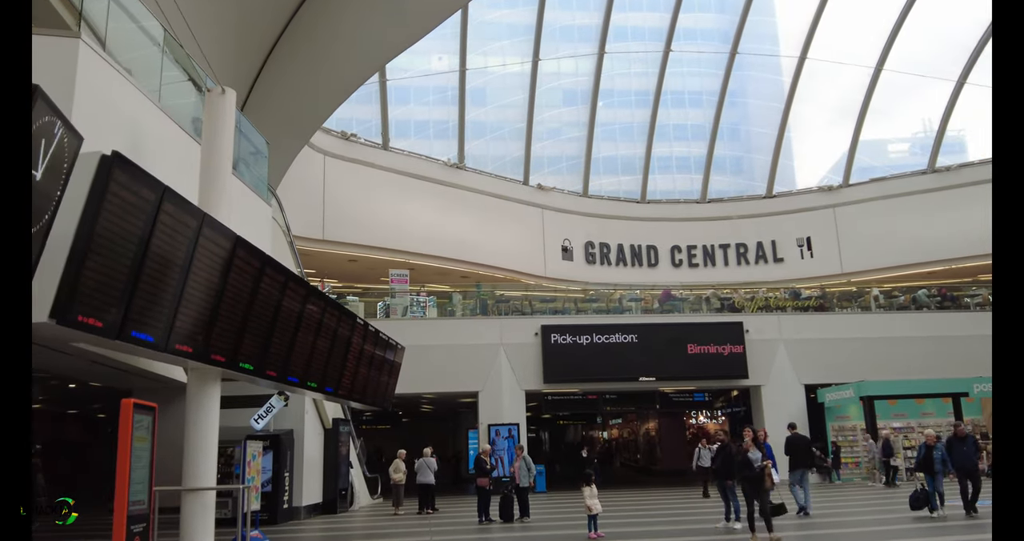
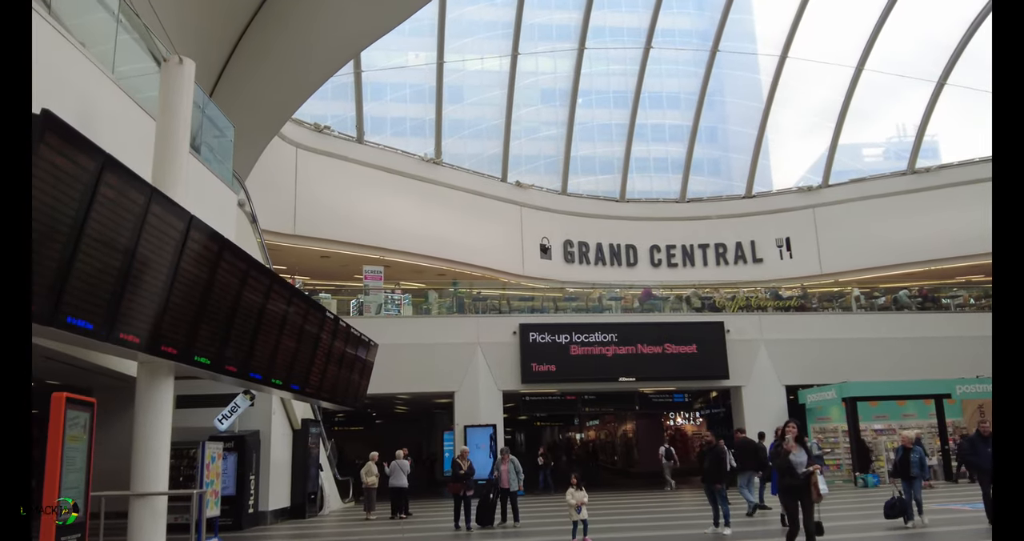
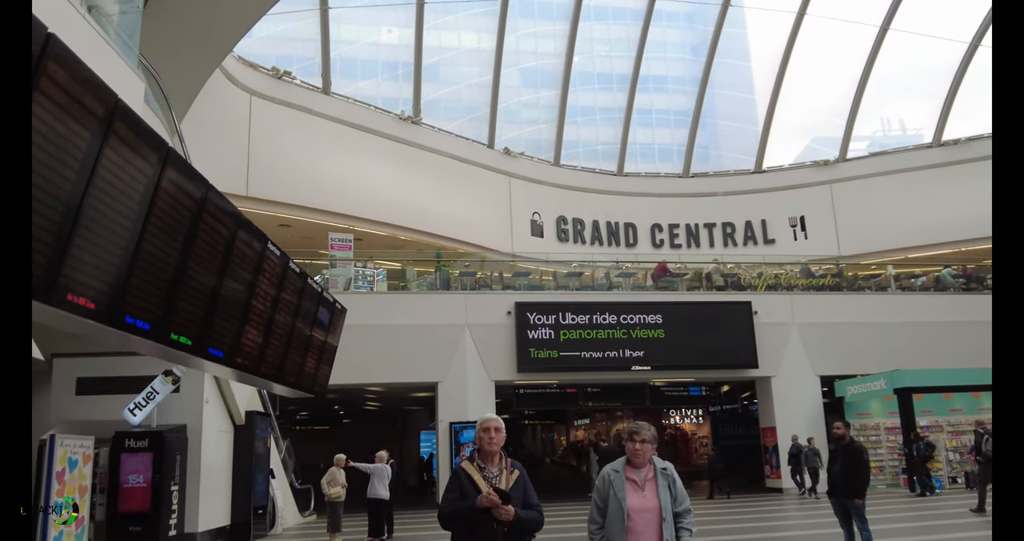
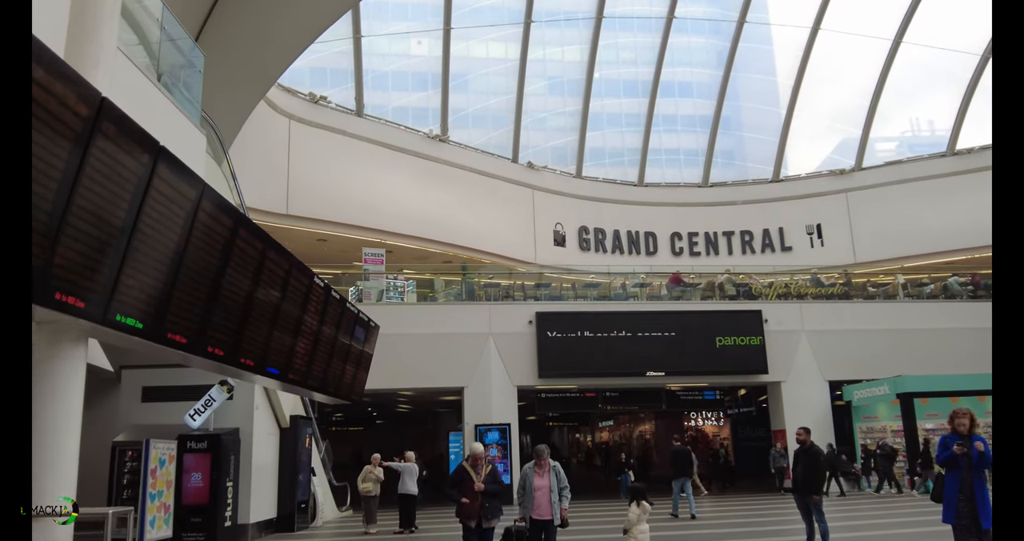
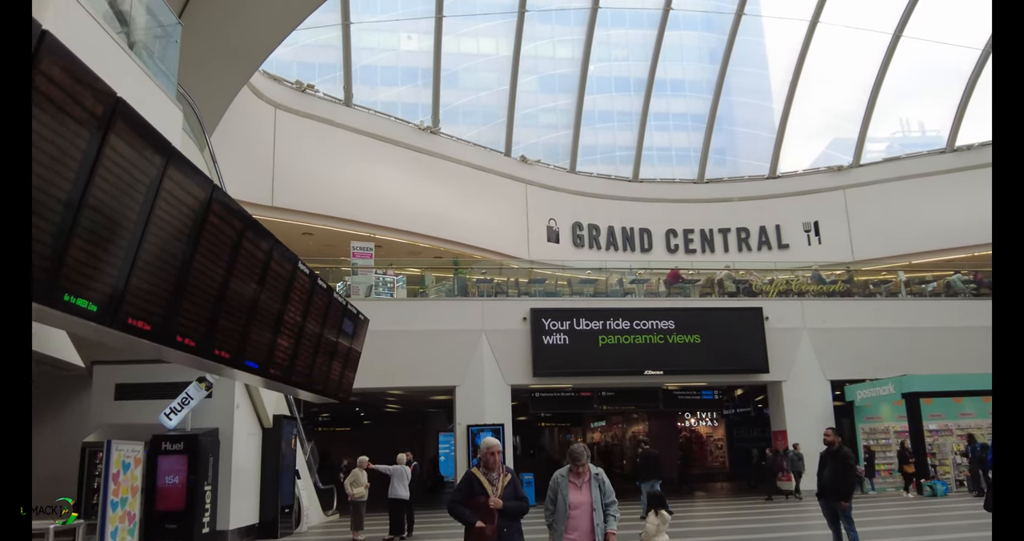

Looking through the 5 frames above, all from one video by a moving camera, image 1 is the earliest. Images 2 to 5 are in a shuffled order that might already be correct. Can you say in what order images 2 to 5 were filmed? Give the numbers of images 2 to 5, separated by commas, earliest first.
2, 4, 5, 3
